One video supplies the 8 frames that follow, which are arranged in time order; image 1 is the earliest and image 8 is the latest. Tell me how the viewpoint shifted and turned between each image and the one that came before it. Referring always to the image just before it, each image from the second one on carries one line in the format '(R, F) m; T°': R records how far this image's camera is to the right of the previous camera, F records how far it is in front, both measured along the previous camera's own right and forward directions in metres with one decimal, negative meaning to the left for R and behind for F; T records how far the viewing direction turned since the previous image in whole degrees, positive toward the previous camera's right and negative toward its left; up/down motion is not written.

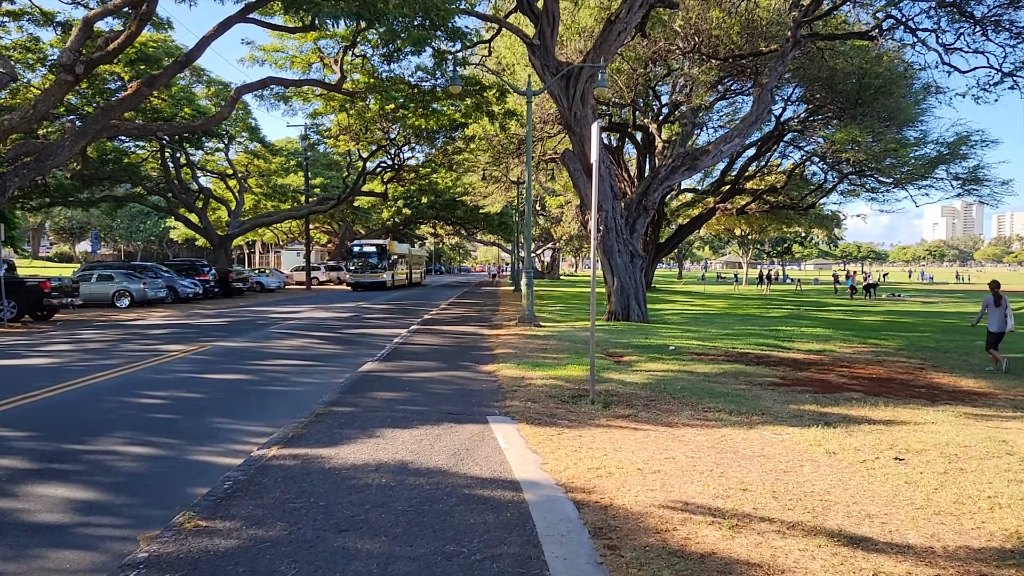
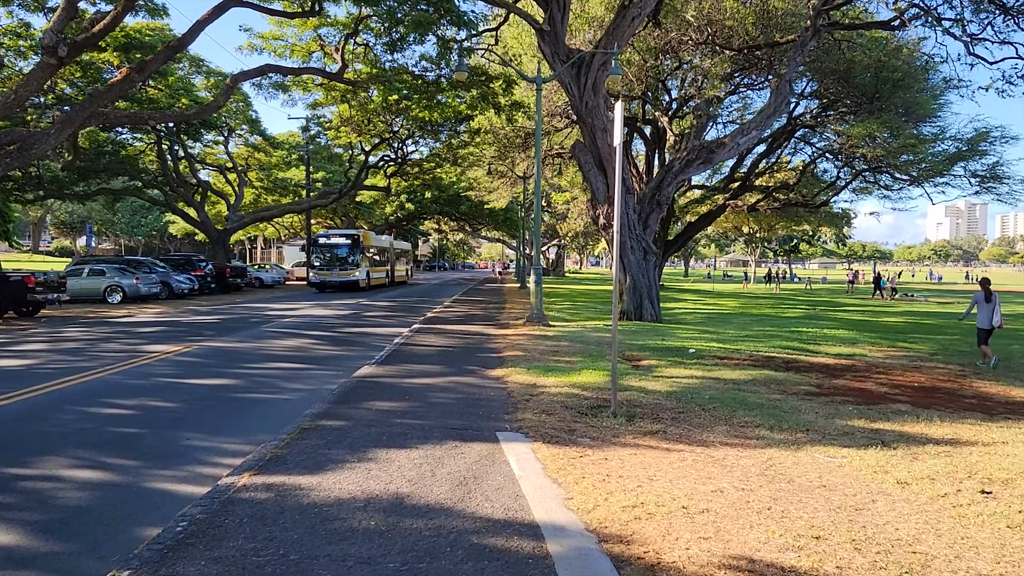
(-0.1, +0.8) m; 0°
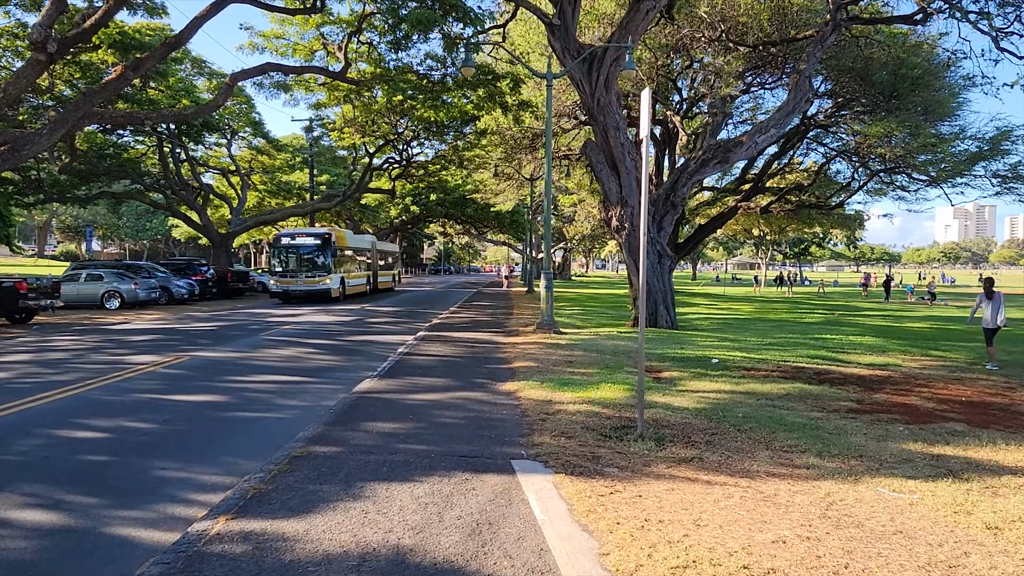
(-0.1, +0.7) m; 0°
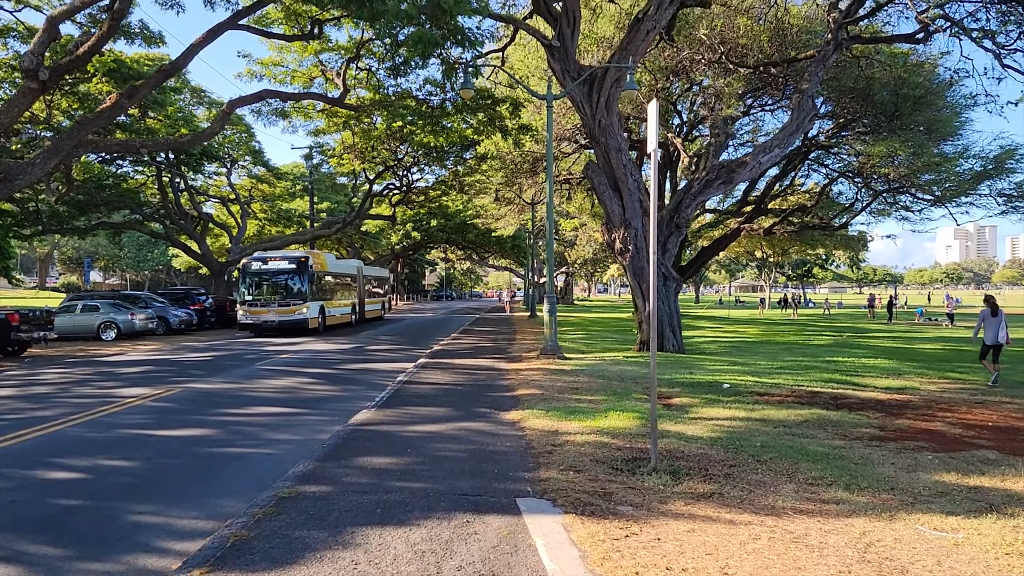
(0.0, +0.3) m; 0°
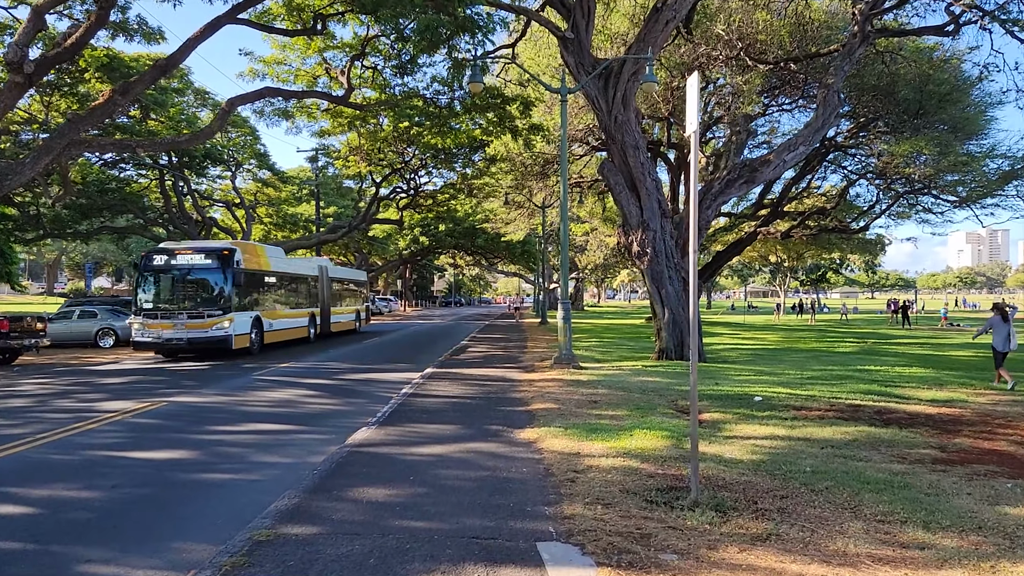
(-0.1, +0.8) m; -1°
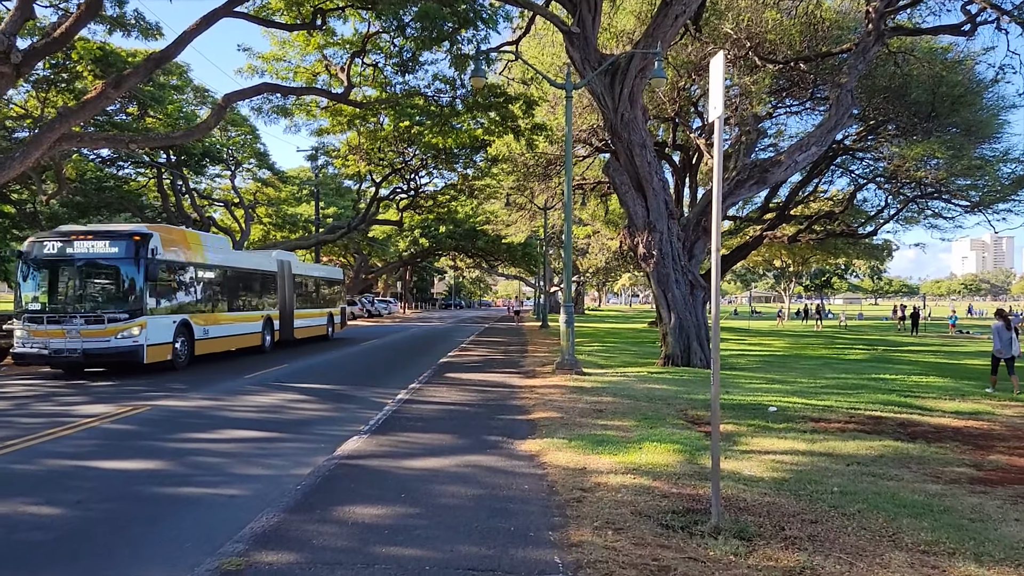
(0.0, +0.5) m; 0°
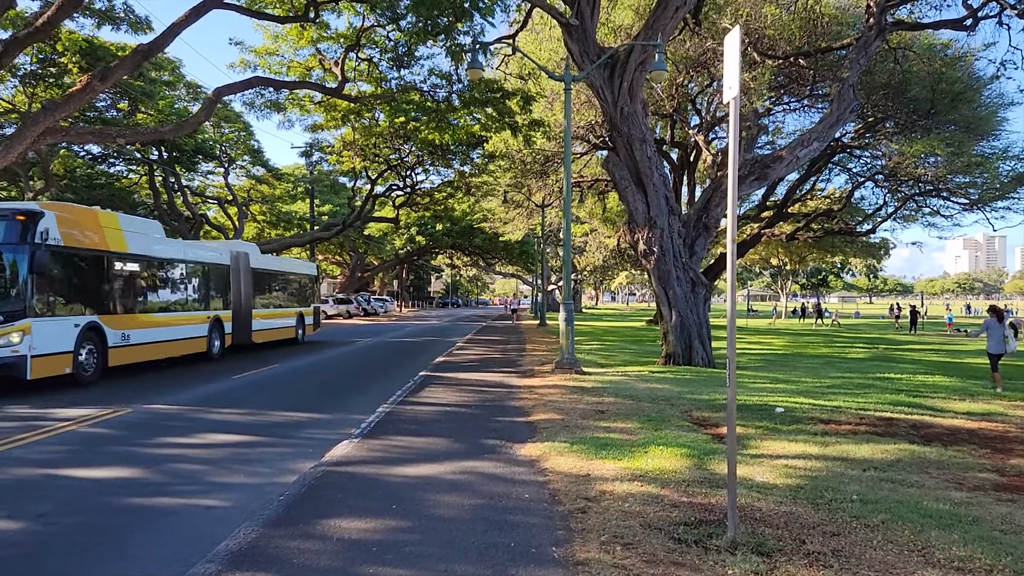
(0.0, +0.3) m; 0°
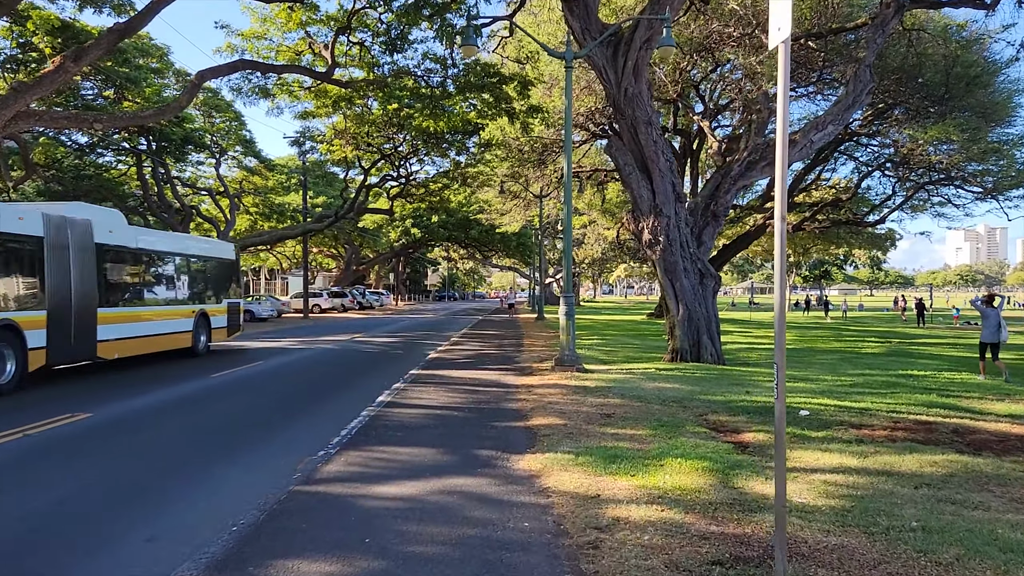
(0.0, +0.8) m; 0°
